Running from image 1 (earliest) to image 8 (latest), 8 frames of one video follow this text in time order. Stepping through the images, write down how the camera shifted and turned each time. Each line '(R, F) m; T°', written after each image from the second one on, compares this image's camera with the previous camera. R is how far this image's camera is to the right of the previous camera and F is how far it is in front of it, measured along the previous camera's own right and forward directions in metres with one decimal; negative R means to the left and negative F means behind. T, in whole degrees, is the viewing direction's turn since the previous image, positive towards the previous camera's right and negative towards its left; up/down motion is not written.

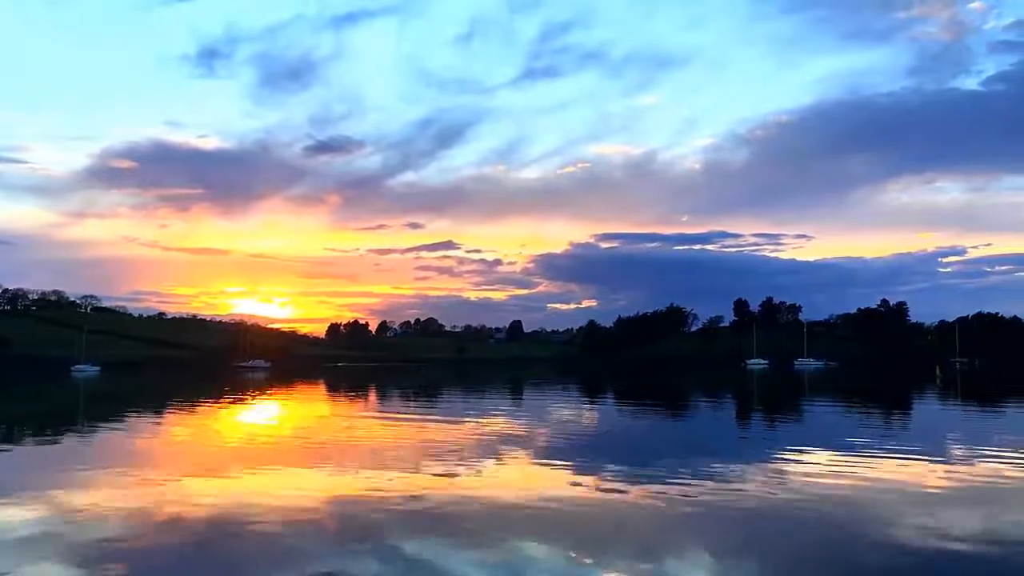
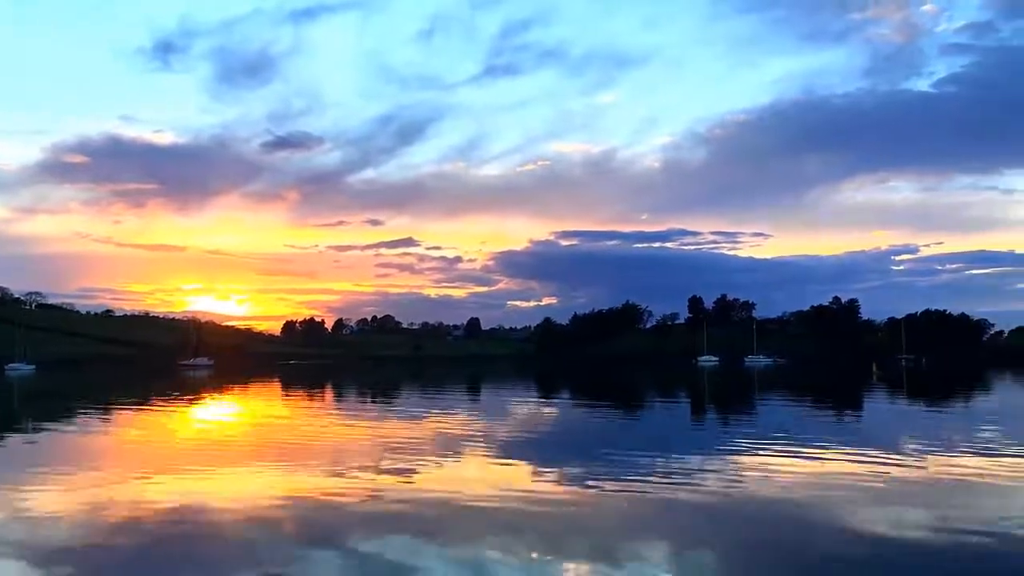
(-4.6, -5.1) m; +2°
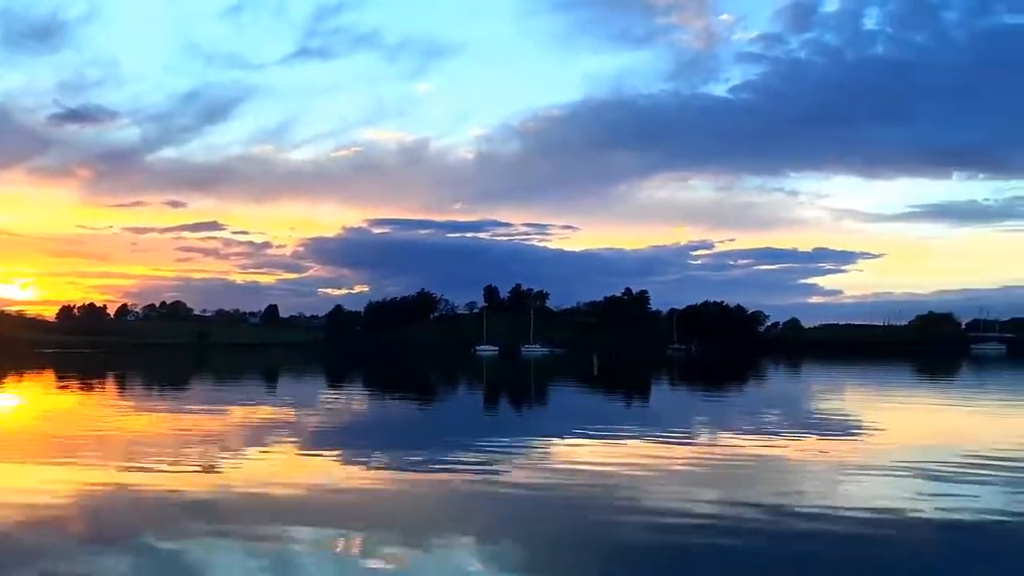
(+0.4, -0.4) m; +11°
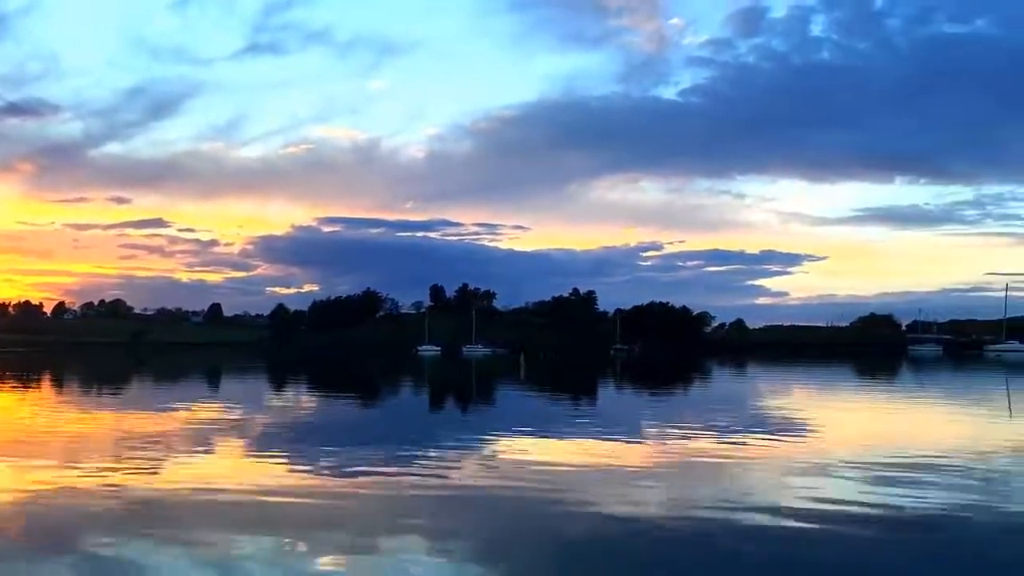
(+3.2, 0.0) m; -30°
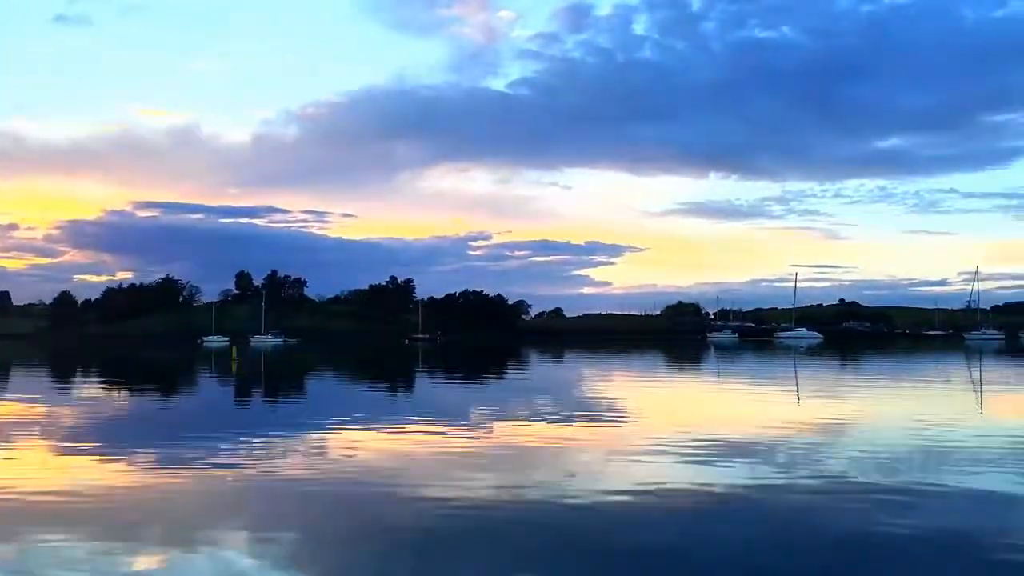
(+0.2, 0.0) m; +9°
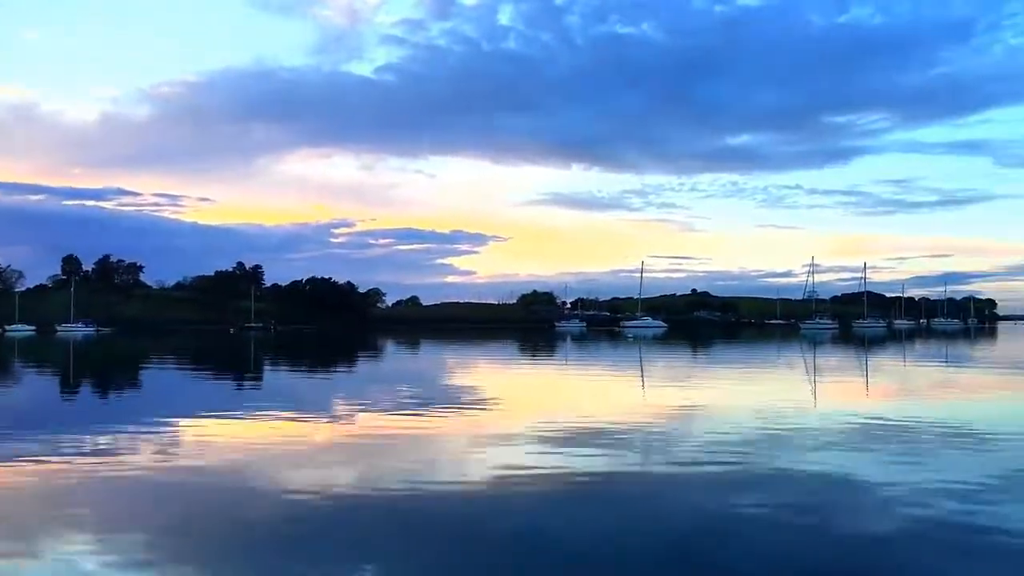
(0.0, 0.0) m; +8°
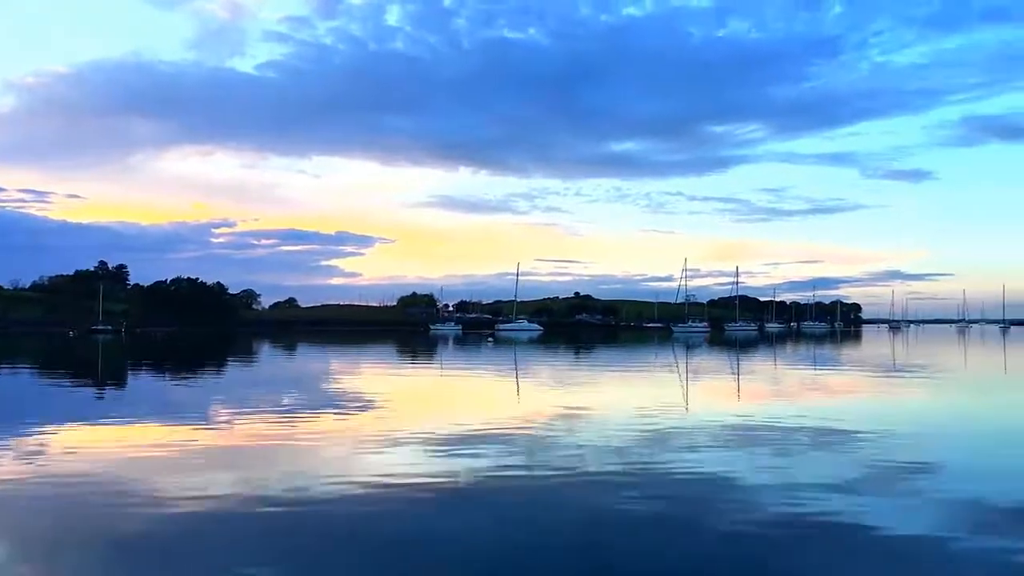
(0.0, 0.0) m; +7°
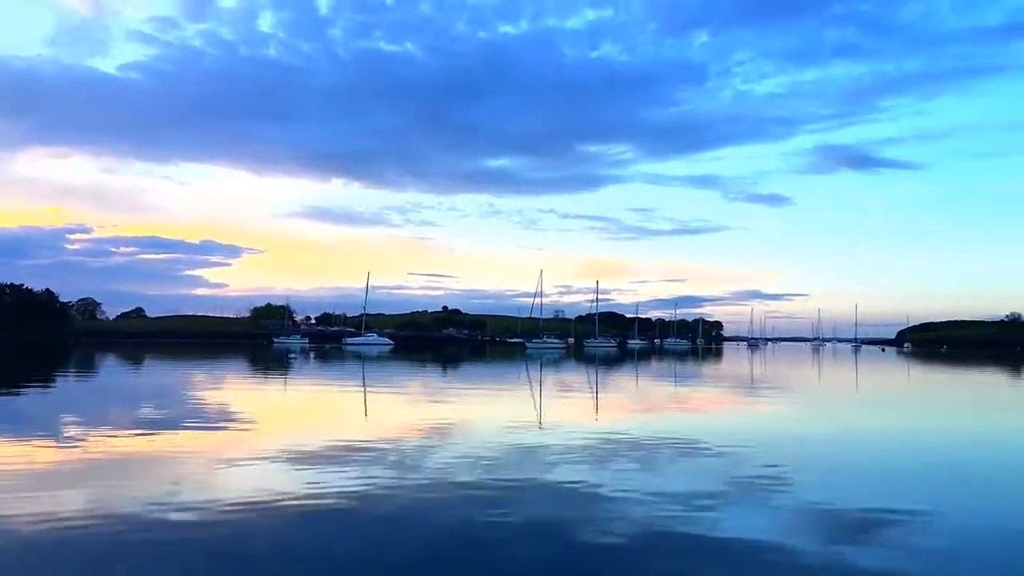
(0.0, +0.1) m; +7°
